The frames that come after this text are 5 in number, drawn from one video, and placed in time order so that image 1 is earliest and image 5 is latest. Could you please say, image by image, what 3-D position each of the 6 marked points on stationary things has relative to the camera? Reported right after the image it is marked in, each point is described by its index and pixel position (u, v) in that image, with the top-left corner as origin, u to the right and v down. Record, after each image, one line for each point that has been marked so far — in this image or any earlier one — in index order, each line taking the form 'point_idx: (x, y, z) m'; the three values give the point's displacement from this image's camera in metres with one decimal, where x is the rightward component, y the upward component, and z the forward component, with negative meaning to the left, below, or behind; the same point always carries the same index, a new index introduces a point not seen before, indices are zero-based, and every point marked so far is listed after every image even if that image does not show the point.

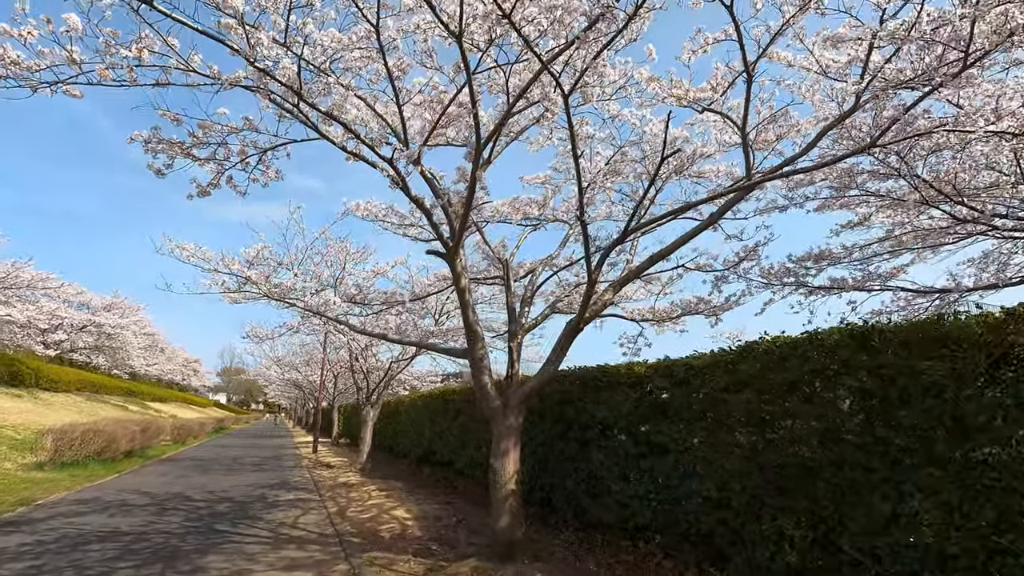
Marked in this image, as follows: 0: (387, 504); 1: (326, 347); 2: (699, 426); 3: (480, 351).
0: (-2.1, -3.7, +9.1) m
1: (-6.6, -2.1, +19.0) m
2: (+1.5, -1.1, +4.5) m
3: (-0.4, -0.8, +6.3) m
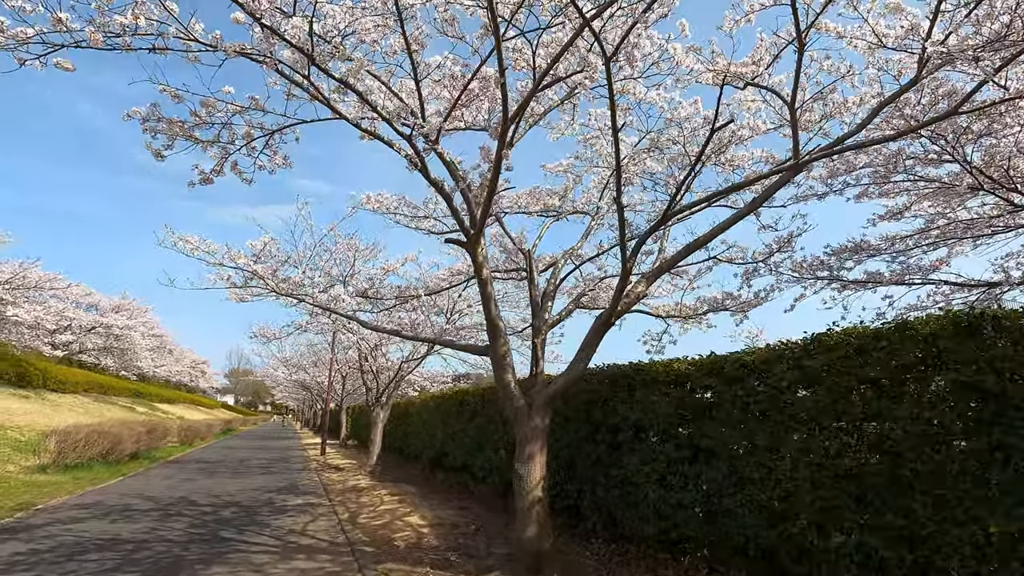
0: (-1.8, -3.6, +8.7) m
1: (-6.2, -2.1, +18.6) m
2: (+1.8, -1.0, +4.0) m
3: (-0.1, -0.7, +5.8) m
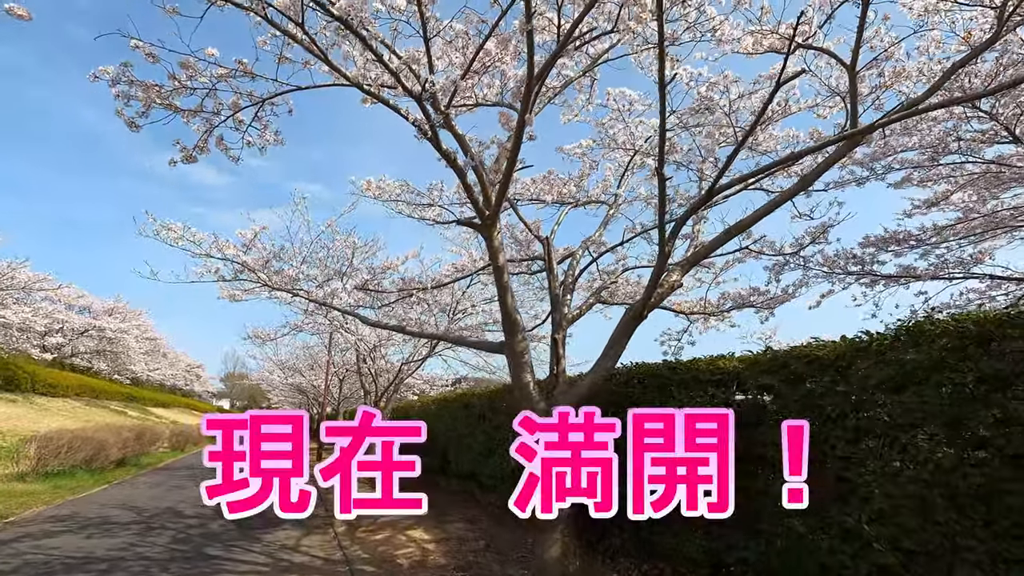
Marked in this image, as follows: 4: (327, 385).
0: (-1.6, -3.5, +8.0) m
1: (-6.1, -2.0, +18.0) m
2: (+2.0, -0.9, +3.4) m
3: (+0.1, -0.6, +5.2) m
4: (-6.7, -3.5, +19.4) m
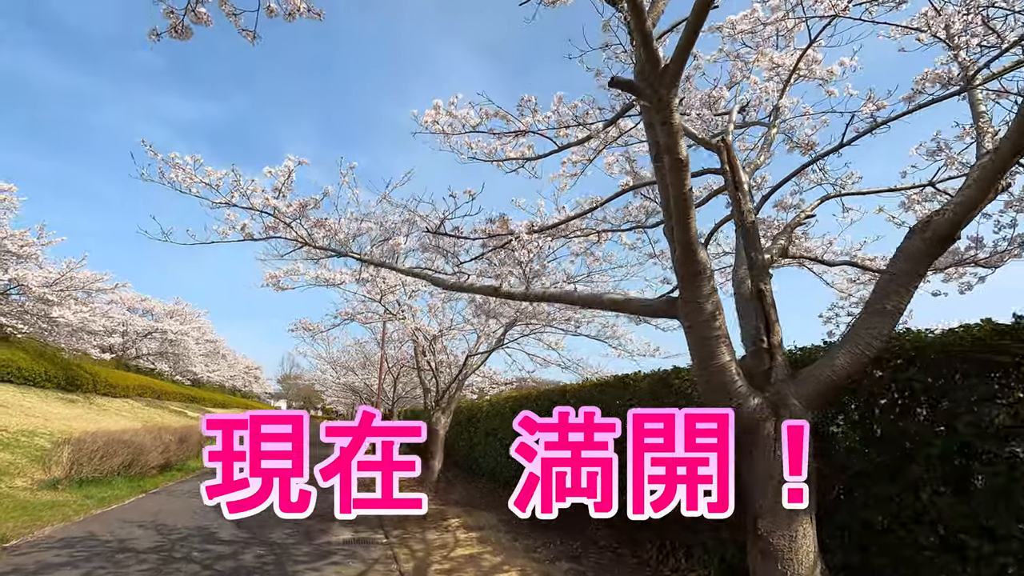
0: (-0.3, -3.1, +6.1) m
1: (-3.9, -1.7, +16.3) m
2: (+2.9, -0.4, +1.1) m
3: (+1.2, -0.1, +3.1) m
4: (-4.4, -3.1, +17.8) m
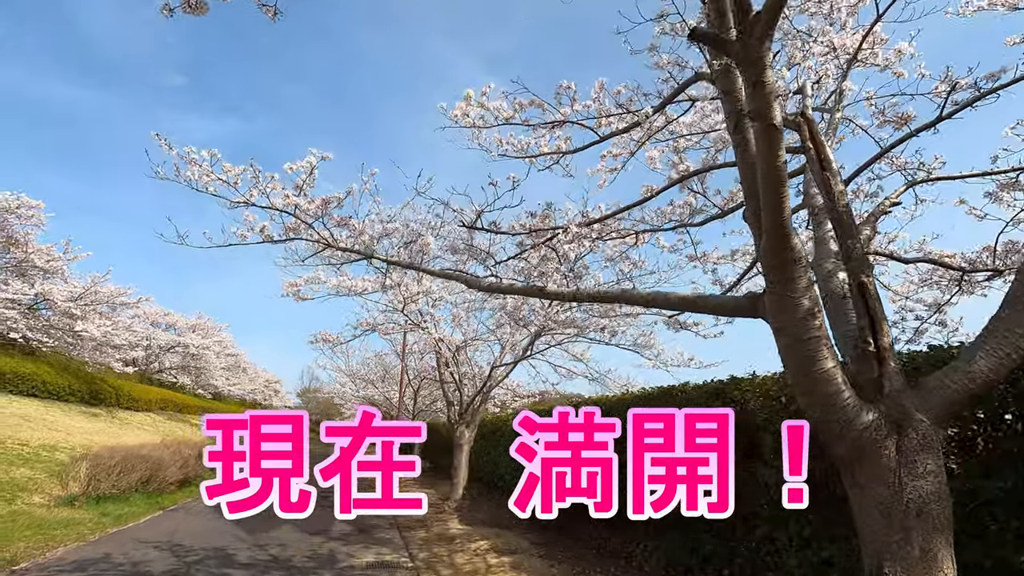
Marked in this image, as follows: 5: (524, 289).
0: (+0.1, -3.1, +5.5) m
1: (-3.1, -2.0, +16.0) m
2: (+3.1, -0.3, +0.6) m
3: (+1.4, -0.1, +2.6) m
4: (-3.6, -3.5, +17.4) m
5: (+0.1, 0.0, +4.0) m
